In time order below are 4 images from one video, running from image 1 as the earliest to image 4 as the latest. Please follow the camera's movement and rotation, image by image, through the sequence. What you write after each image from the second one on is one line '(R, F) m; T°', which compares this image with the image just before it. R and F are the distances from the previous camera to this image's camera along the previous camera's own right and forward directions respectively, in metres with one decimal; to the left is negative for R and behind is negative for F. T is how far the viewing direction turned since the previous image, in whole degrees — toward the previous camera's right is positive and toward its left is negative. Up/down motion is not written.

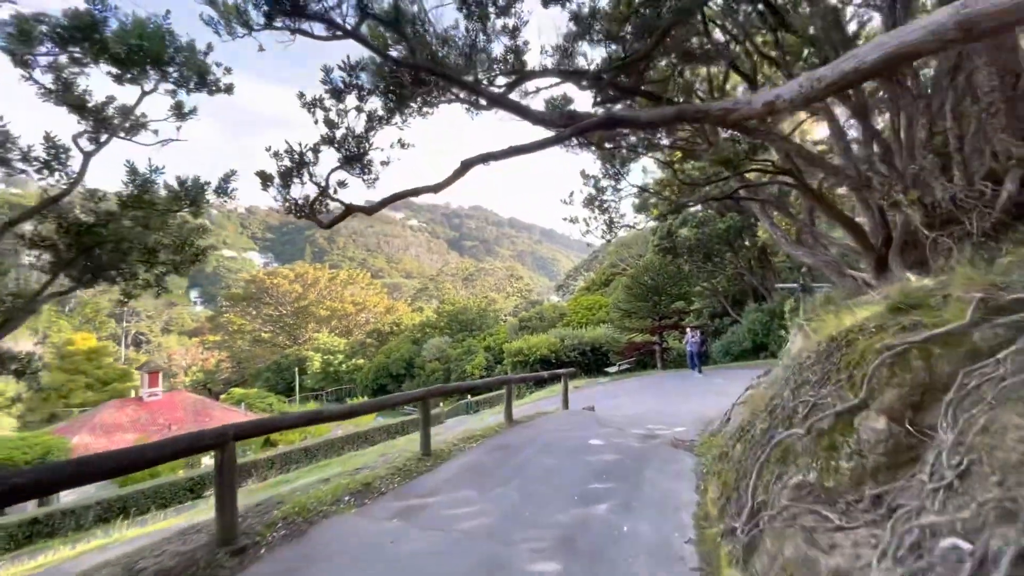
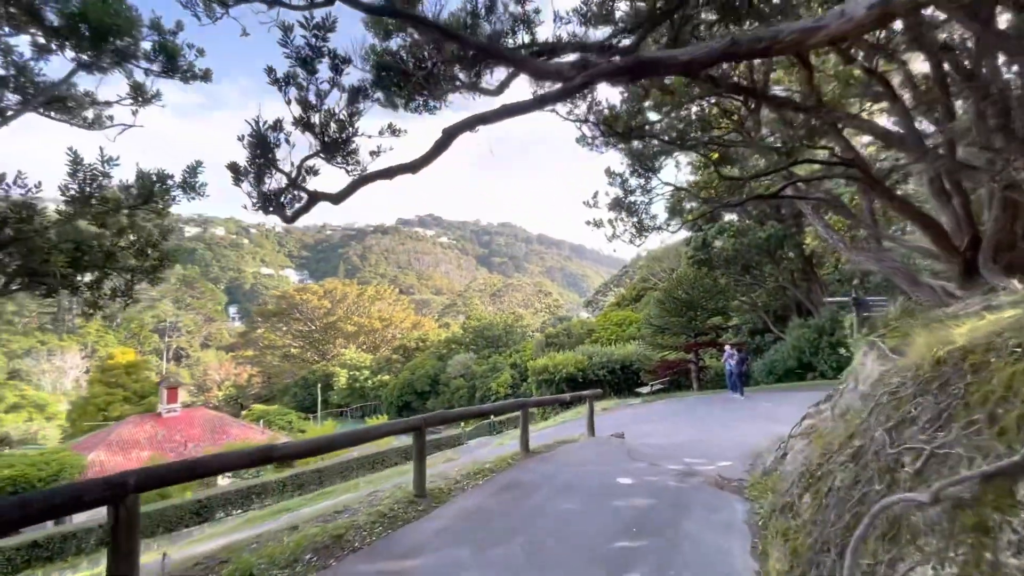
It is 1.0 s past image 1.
(+0.2, +0.7) m; -4°
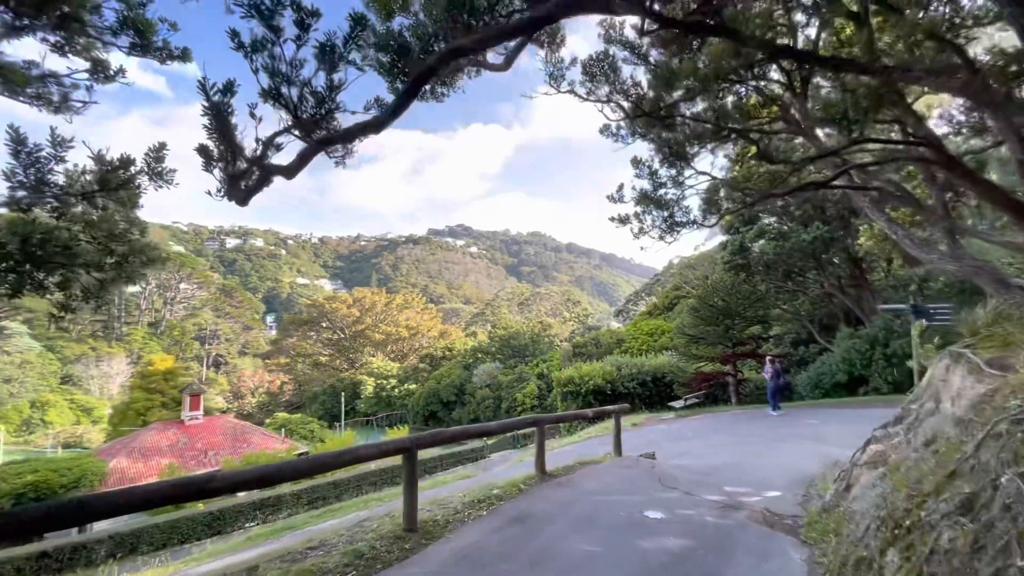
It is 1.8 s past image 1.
(+0.2, +0.6) m; -4°
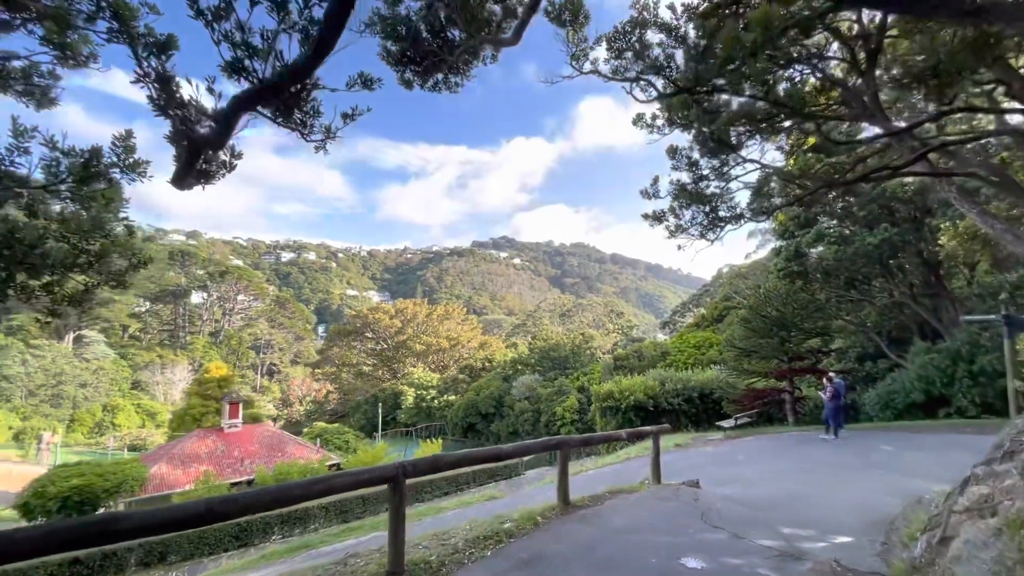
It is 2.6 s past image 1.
(+0.2, +0.5) m; -5°
